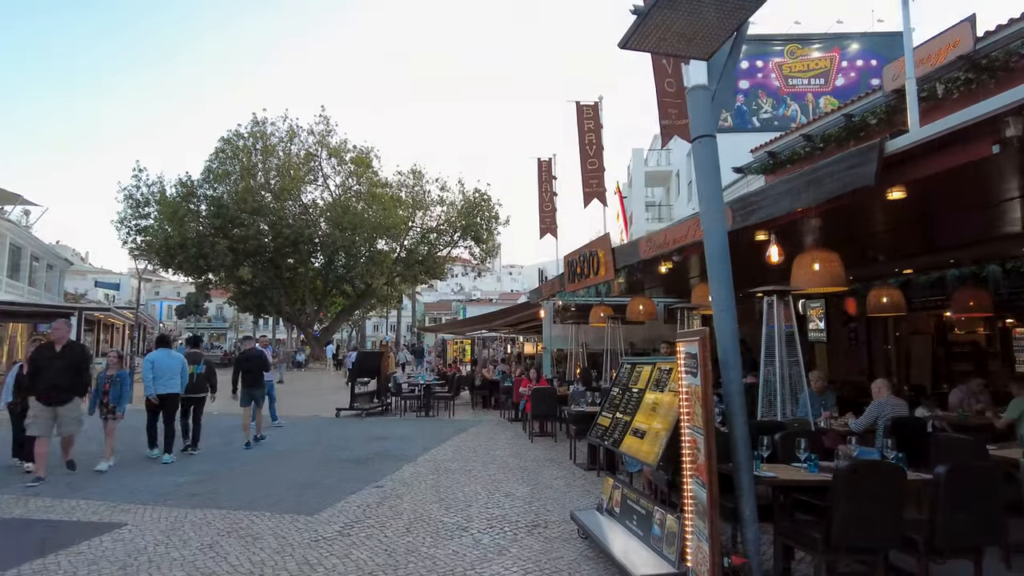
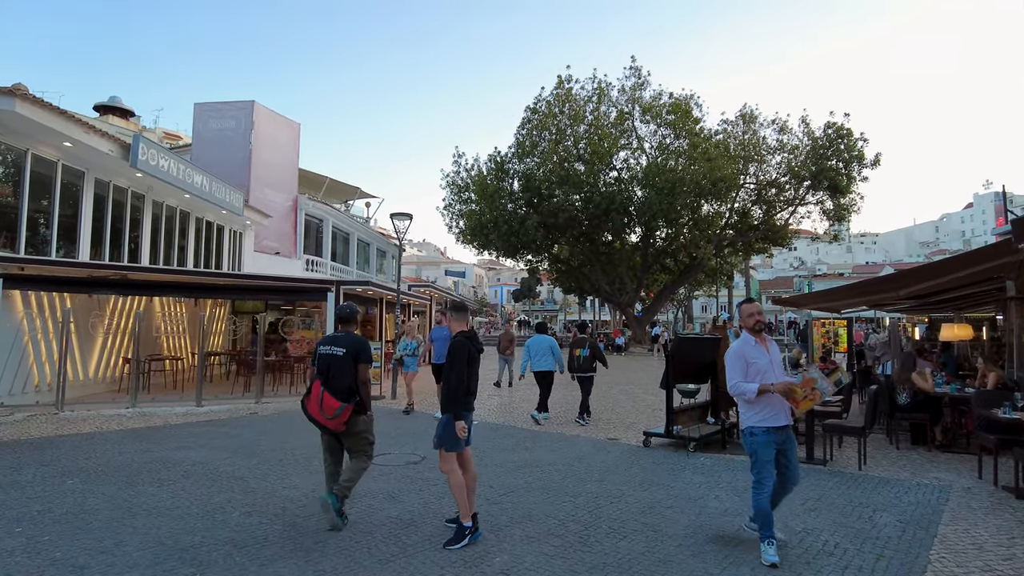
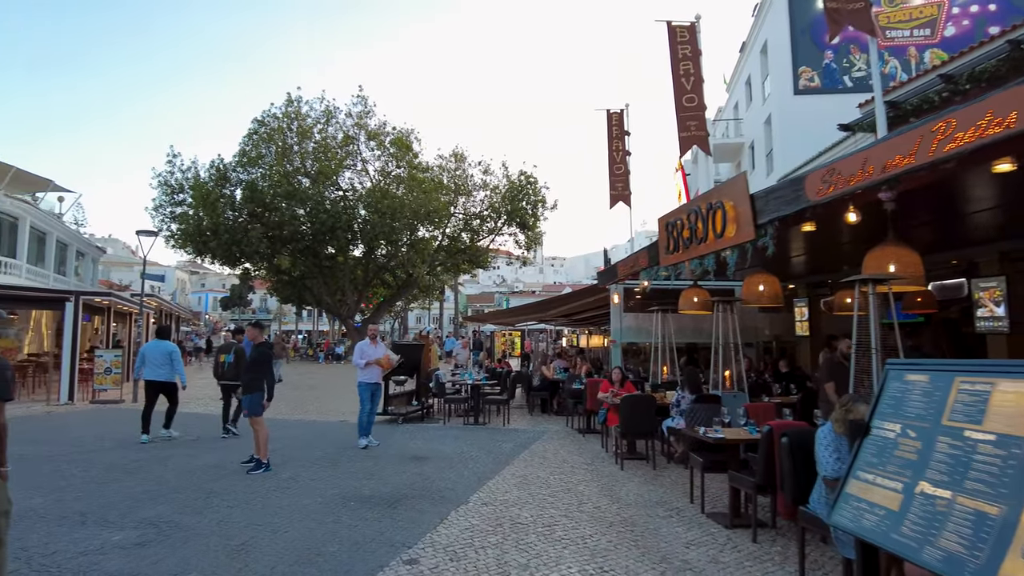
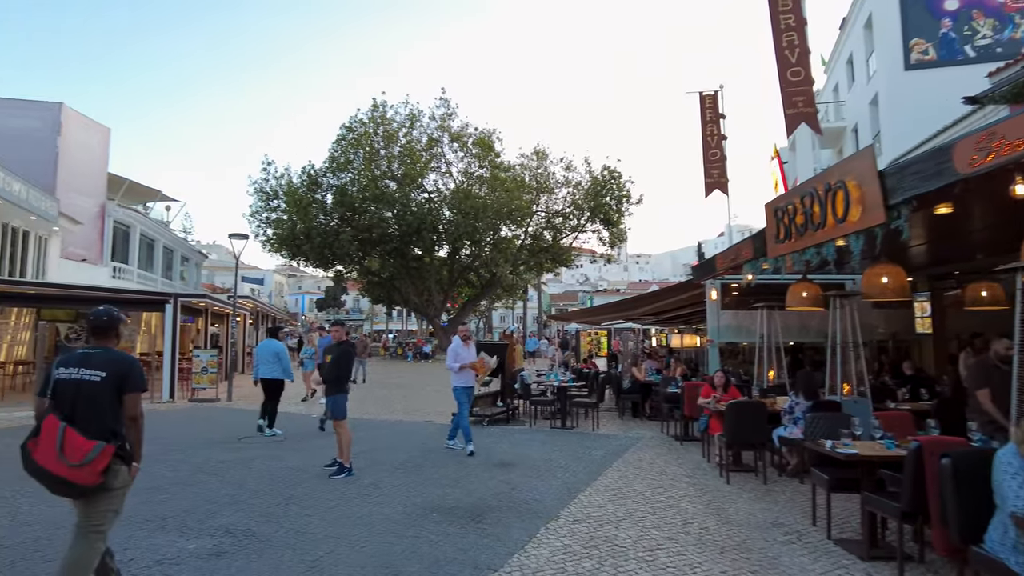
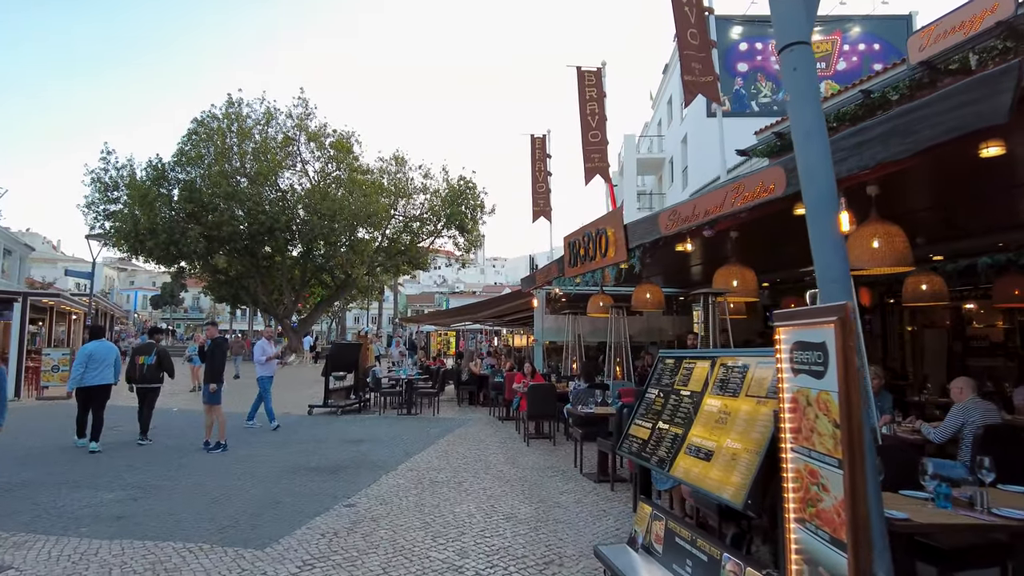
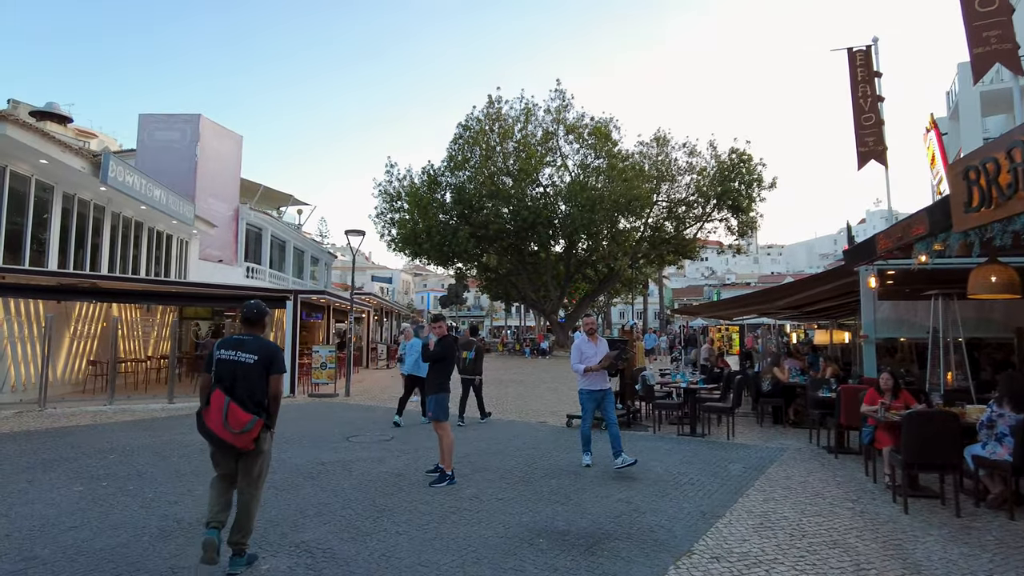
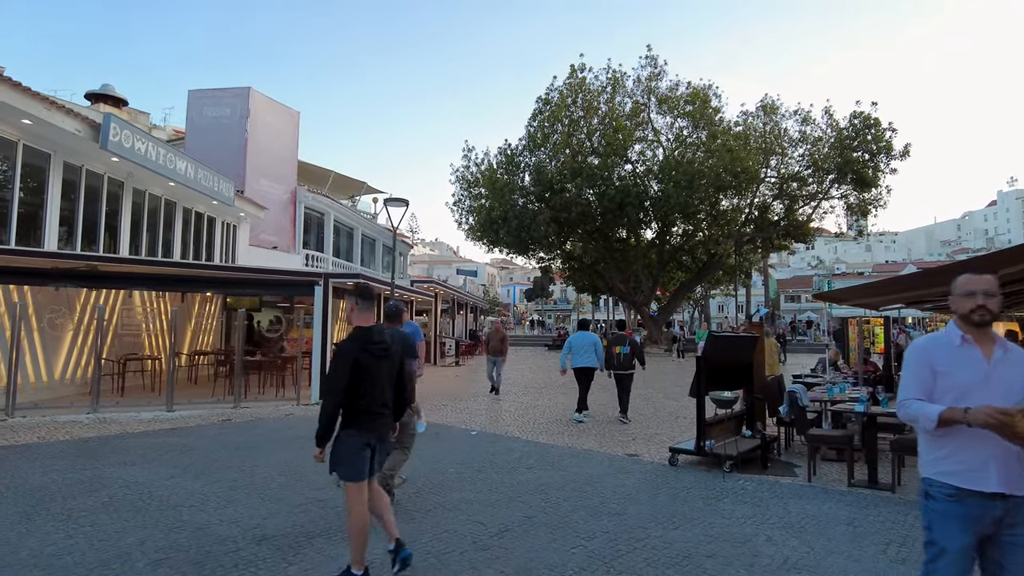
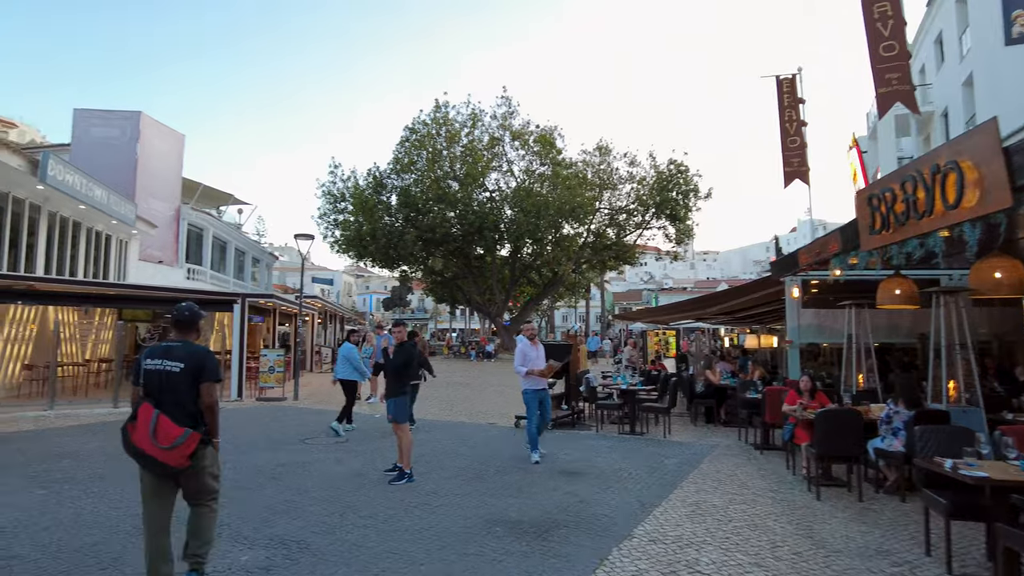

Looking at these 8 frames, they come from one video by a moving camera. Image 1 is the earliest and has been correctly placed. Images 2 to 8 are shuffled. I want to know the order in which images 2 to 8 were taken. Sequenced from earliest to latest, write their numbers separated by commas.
5, 3, 4, 8, 6, 2, 7
